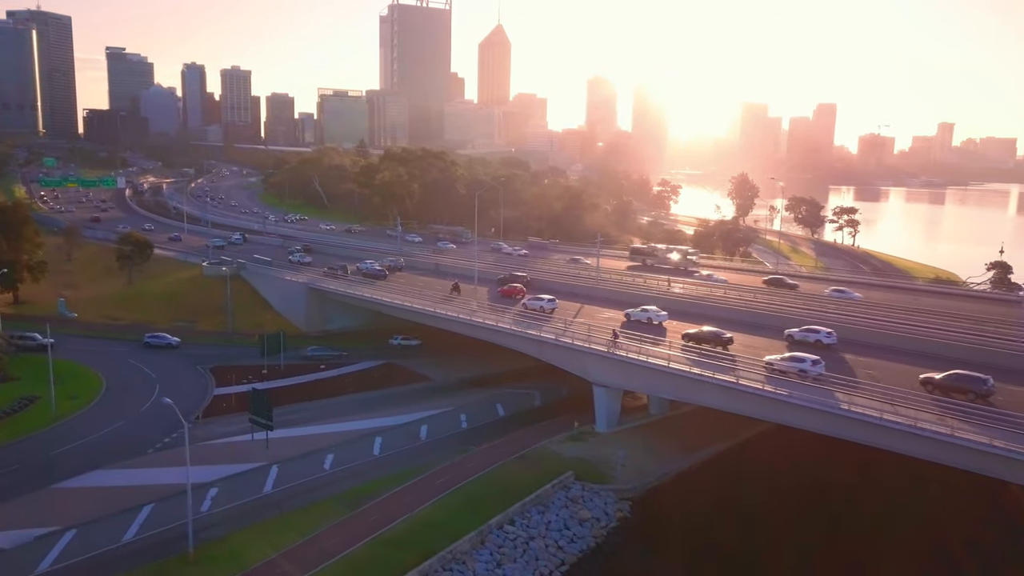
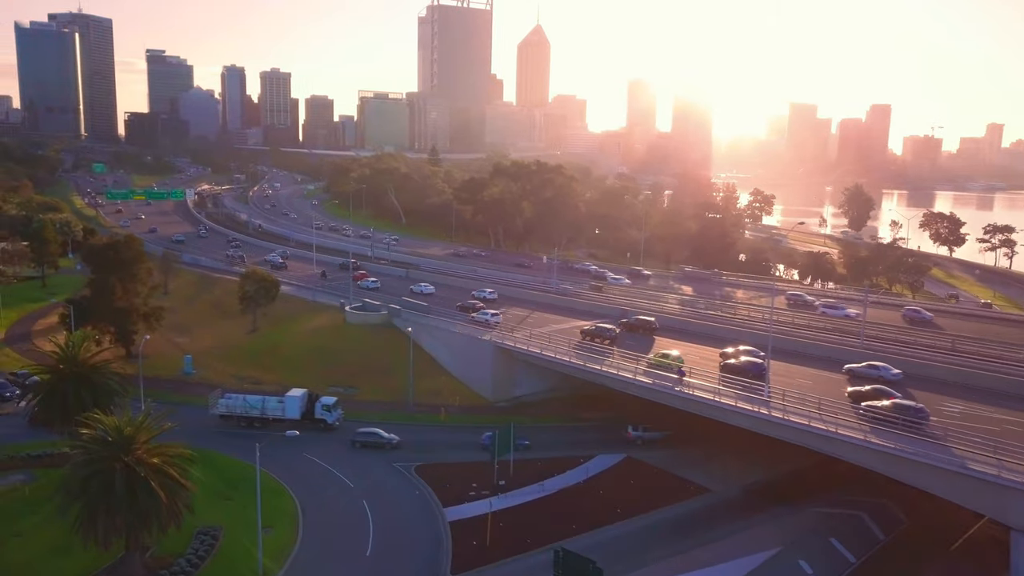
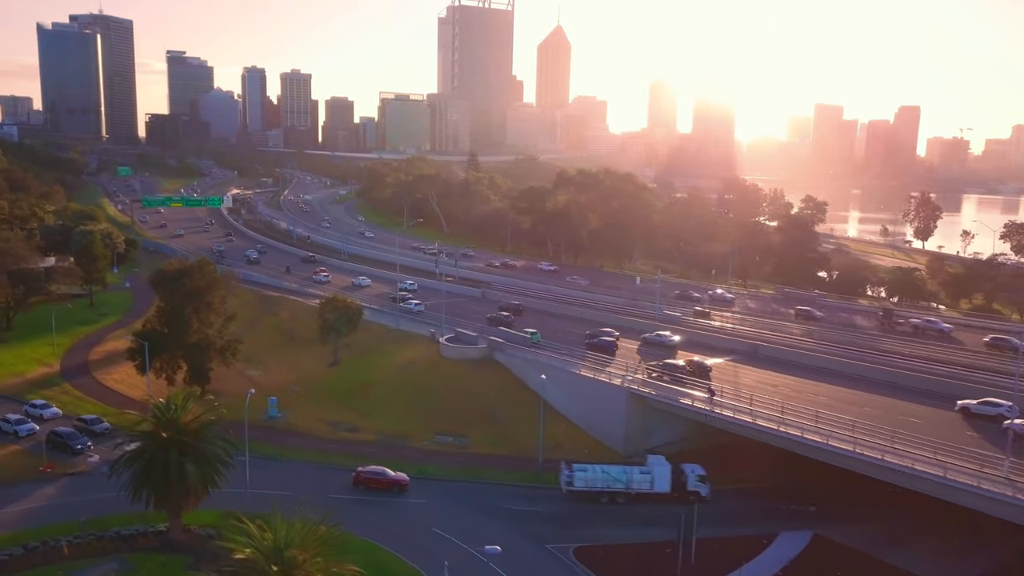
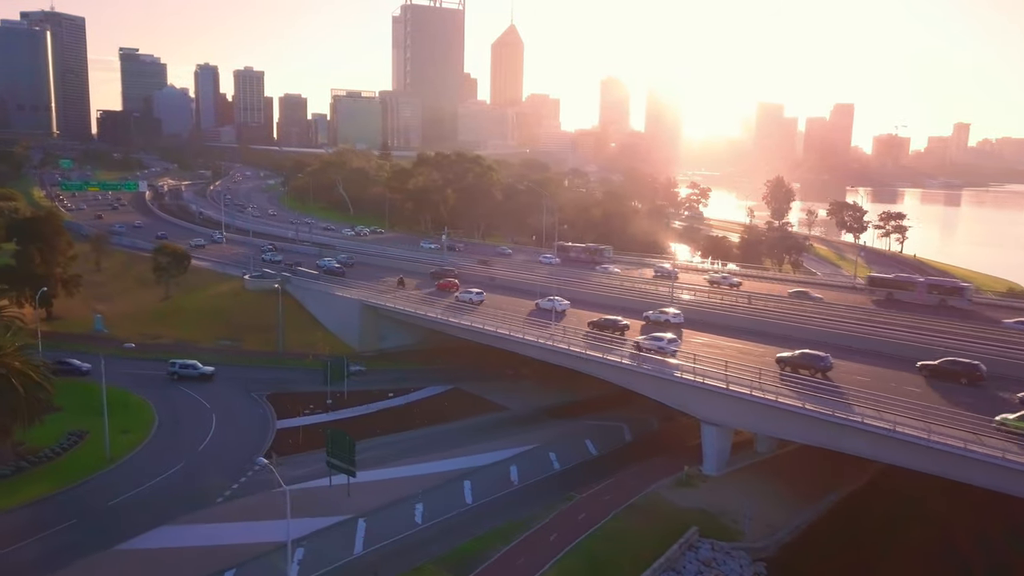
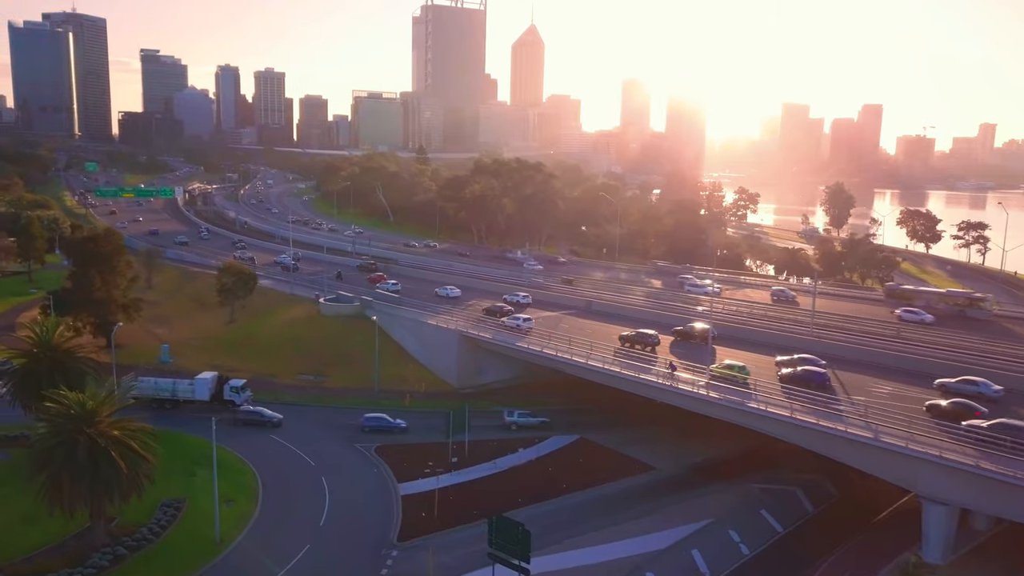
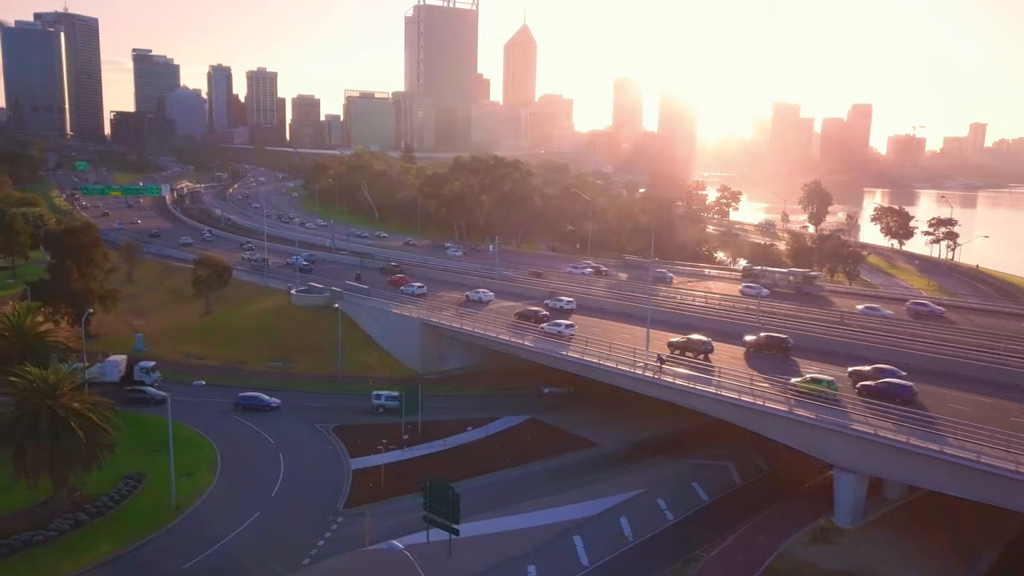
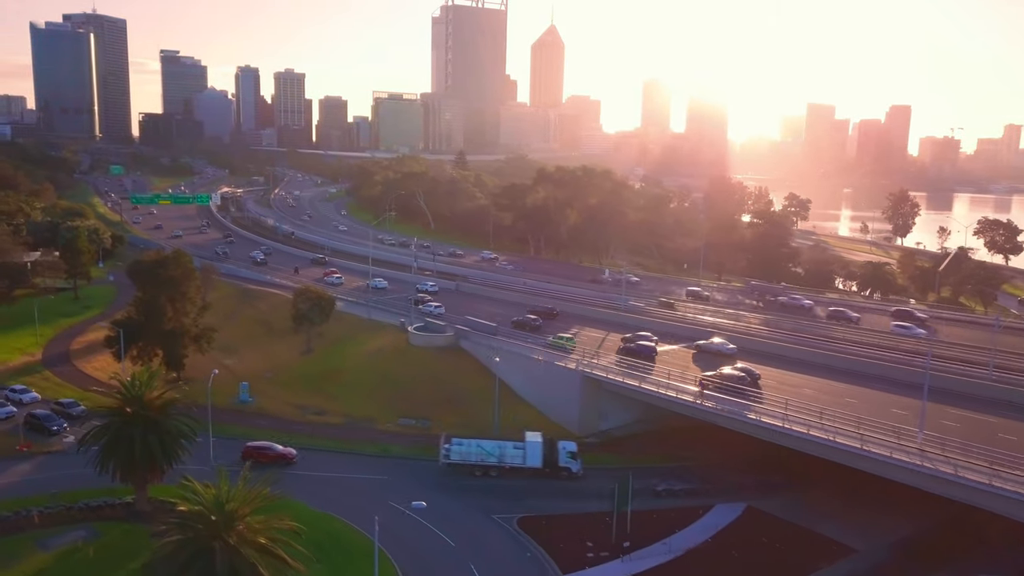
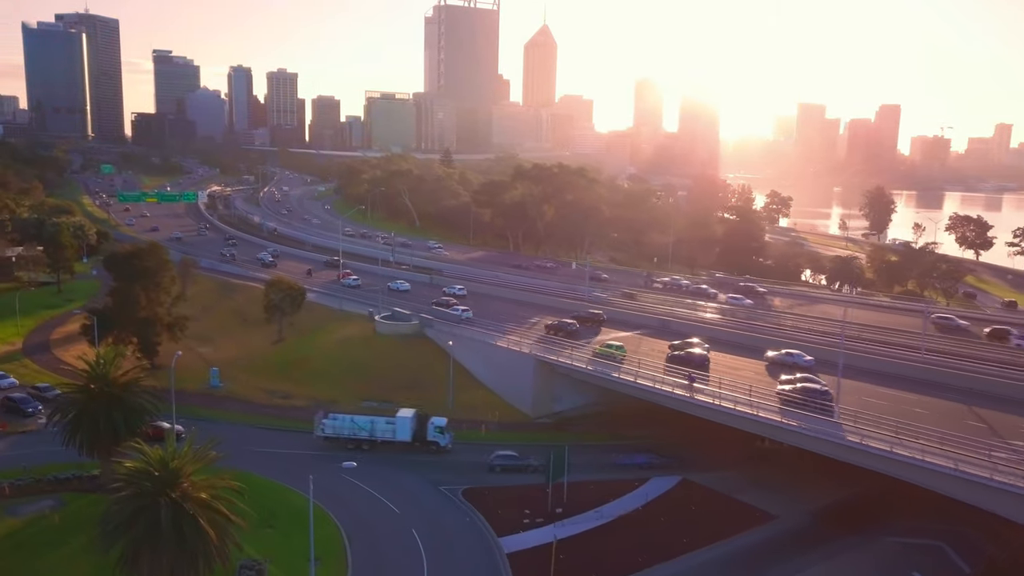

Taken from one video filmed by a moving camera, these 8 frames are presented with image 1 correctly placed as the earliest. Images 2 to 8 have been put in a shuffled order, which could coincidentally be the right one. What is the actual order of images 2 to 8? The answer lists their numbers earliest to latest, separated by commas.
4, 6, 5, 2, 8, 7, 3
